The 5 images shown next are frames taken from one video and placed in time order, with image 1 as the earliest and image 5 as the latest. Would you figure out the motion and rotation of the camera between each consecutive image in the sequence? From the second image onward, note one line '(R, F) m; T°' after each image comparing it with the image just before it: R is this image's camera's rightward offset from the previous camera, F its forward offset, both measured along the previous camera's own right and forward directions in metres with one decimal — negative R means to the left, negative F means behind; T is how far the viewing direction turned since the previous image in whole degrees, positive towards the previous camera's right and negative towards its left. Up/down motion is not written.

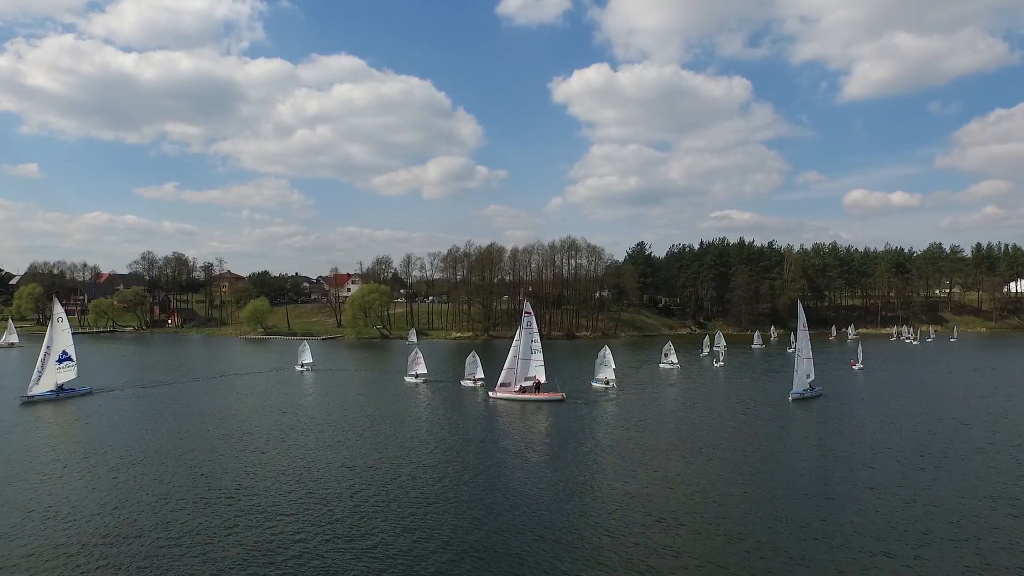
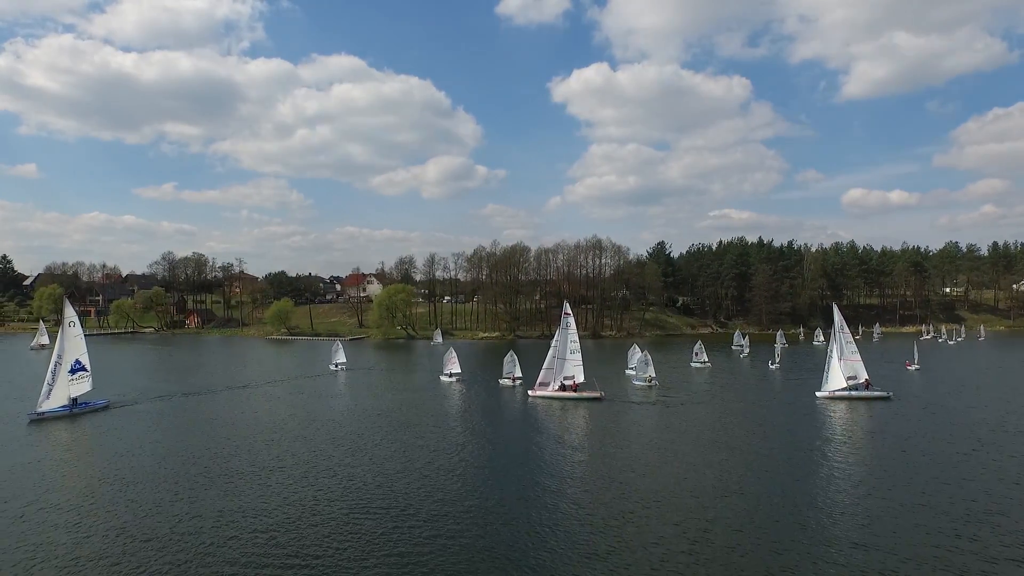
(-1.5, -0.3) m; +1°
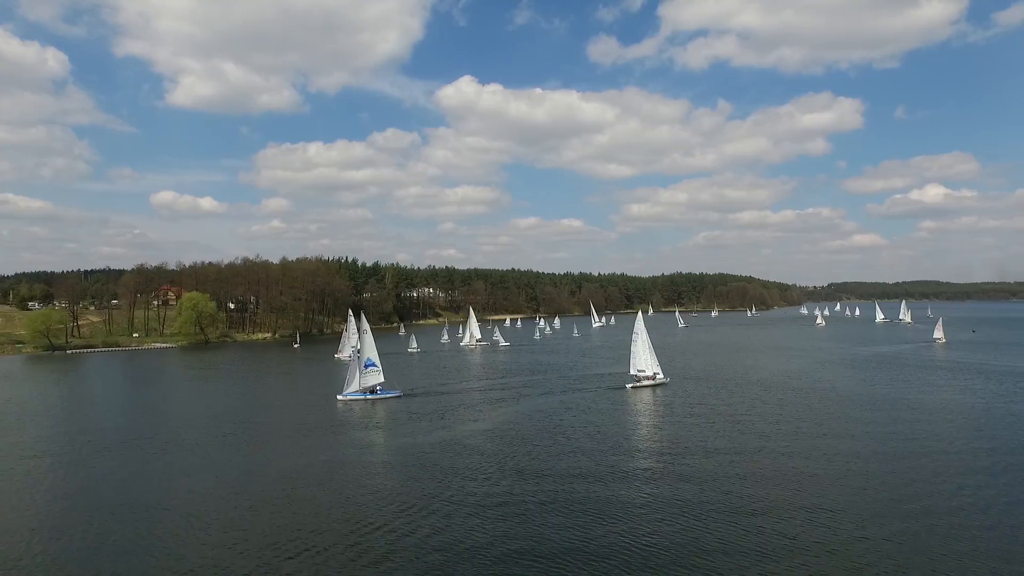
(-8.0, -2.3) m; +10°
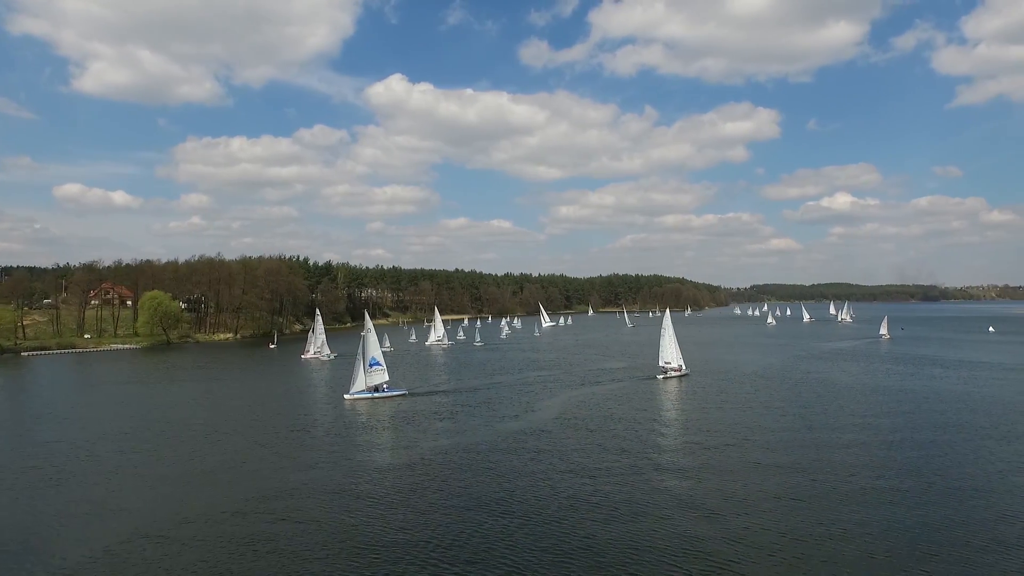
(-7.6, -1.7) m; +6°
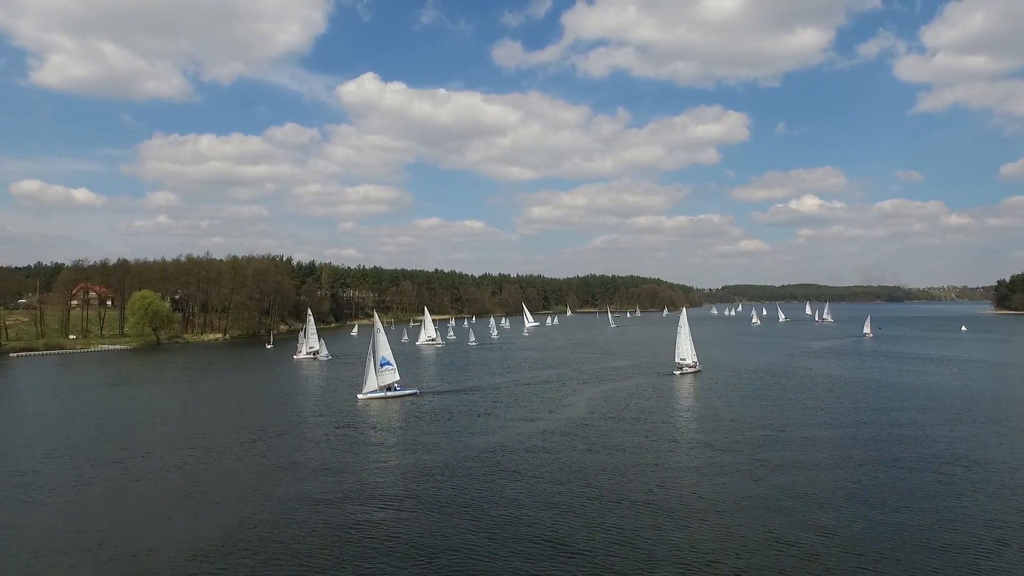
(-3.7, -0.9) m; +2°
